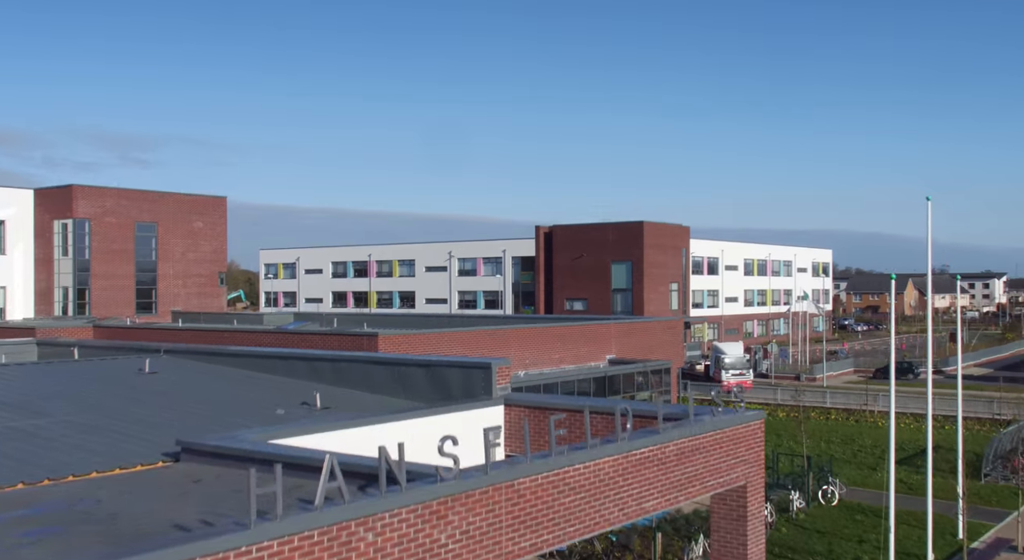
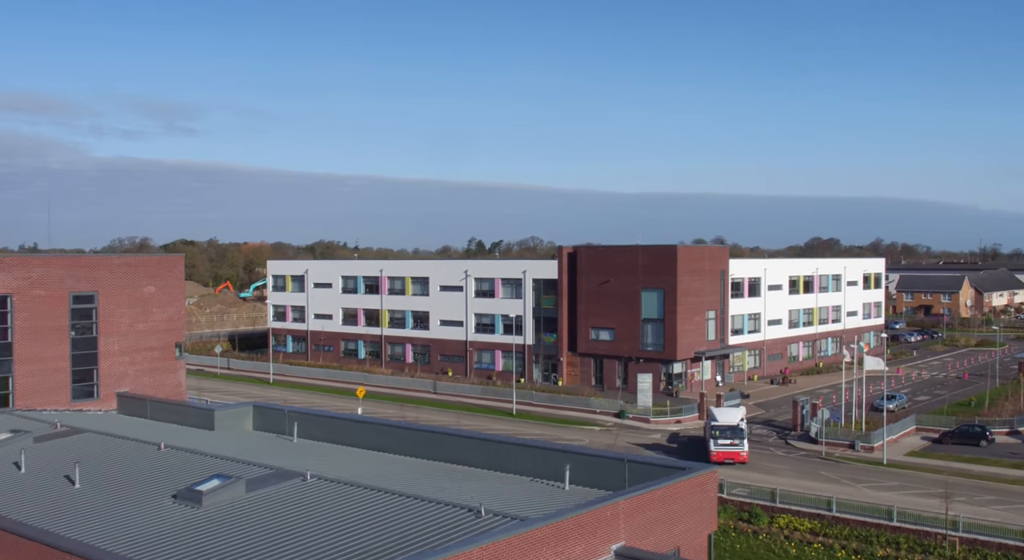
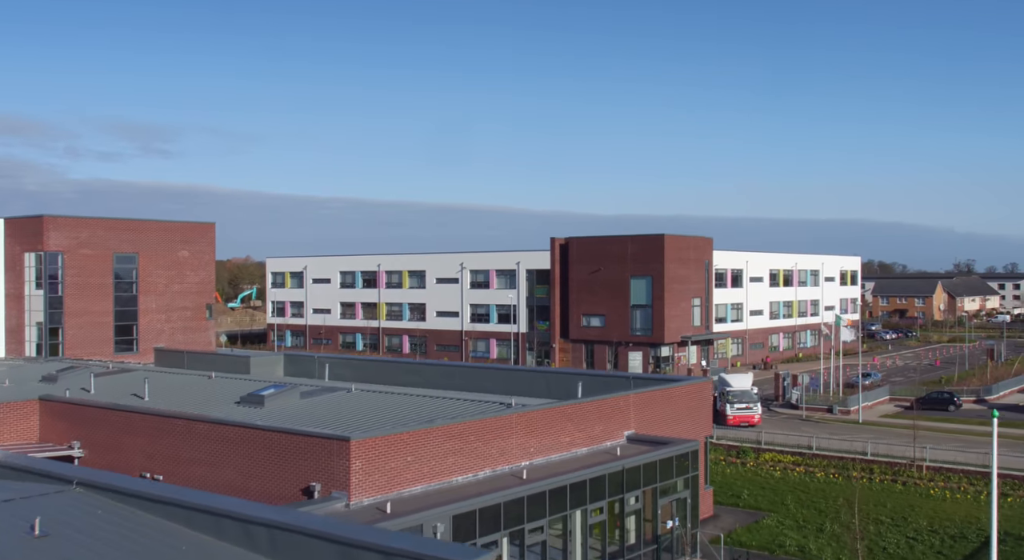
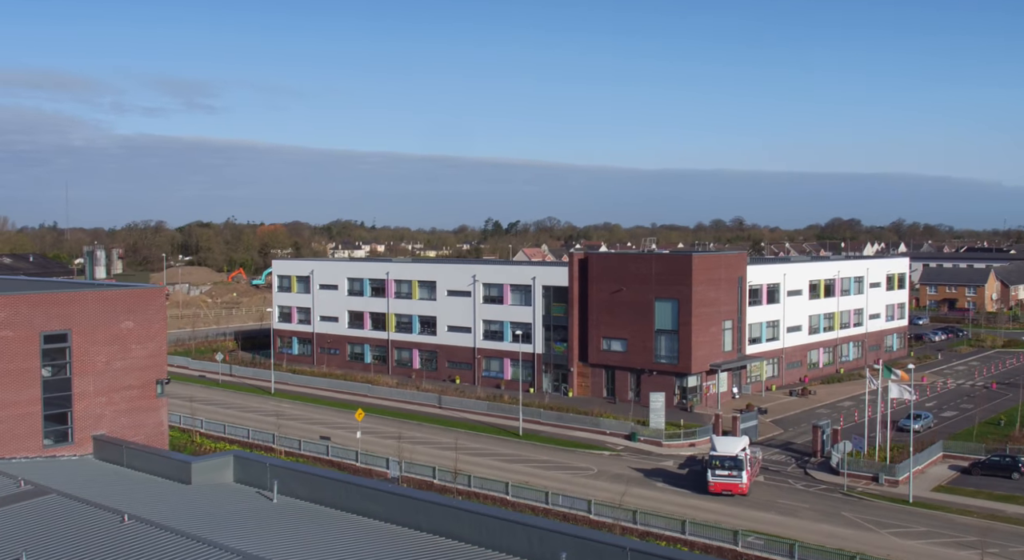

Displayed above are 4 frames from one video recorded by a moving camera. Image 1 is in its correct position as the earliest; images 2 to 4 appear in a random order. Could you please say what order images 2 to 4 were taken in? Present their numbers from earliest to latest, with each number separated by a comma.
3, 2, 4
